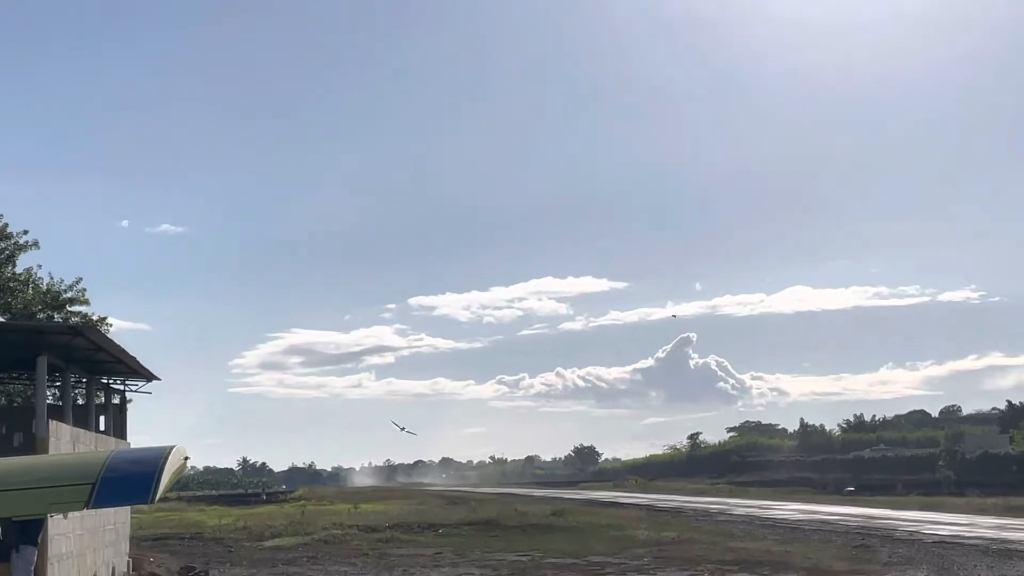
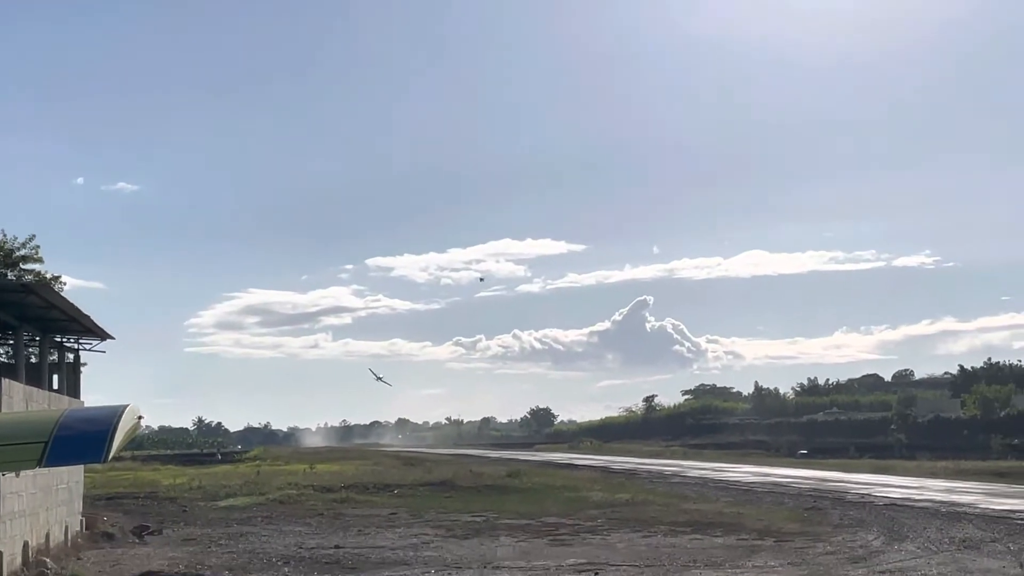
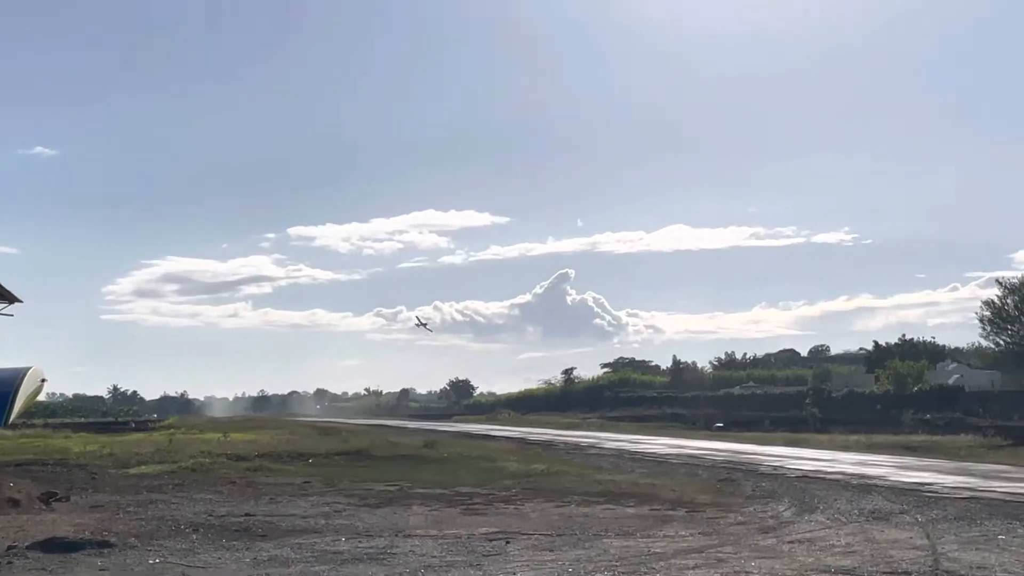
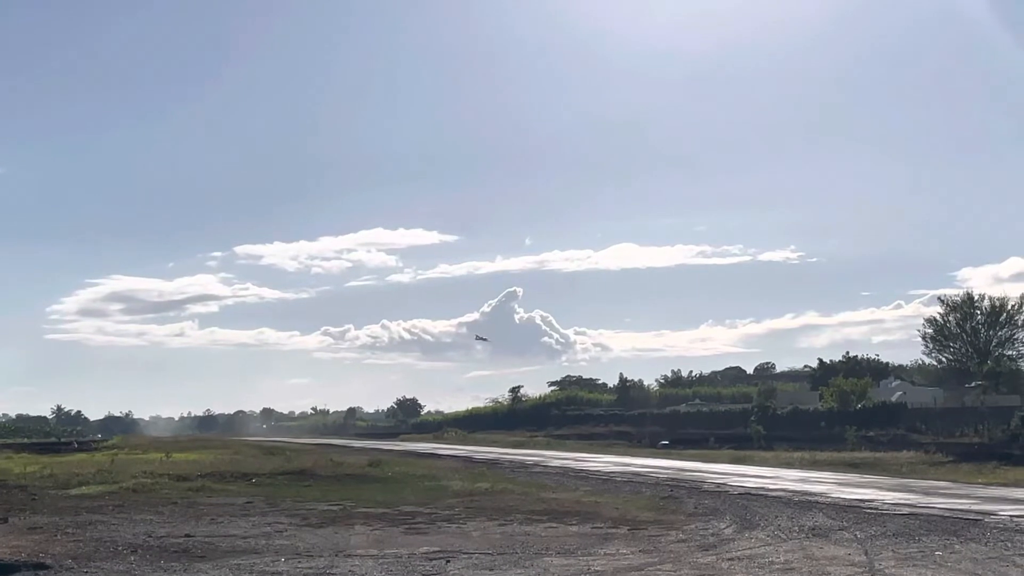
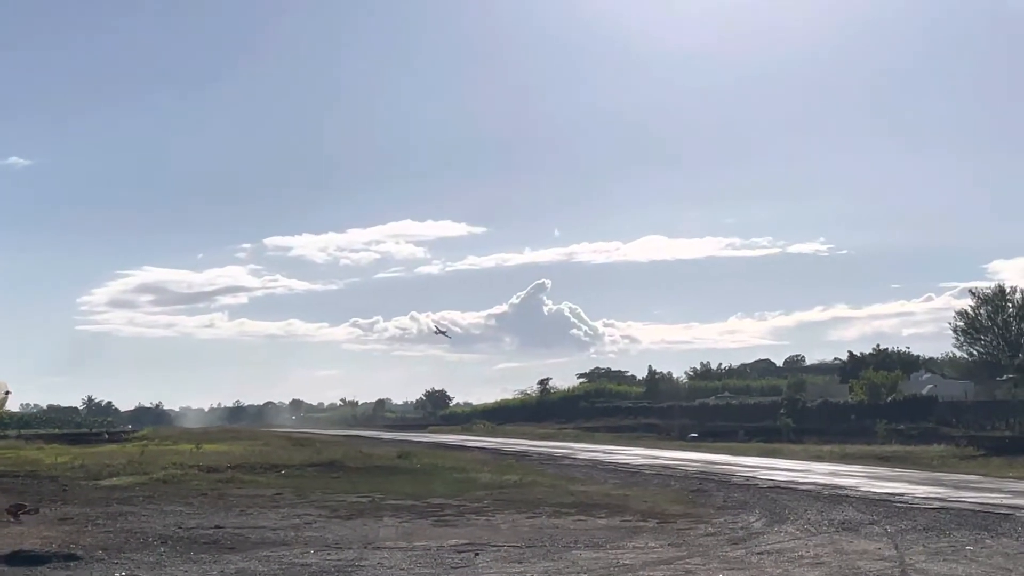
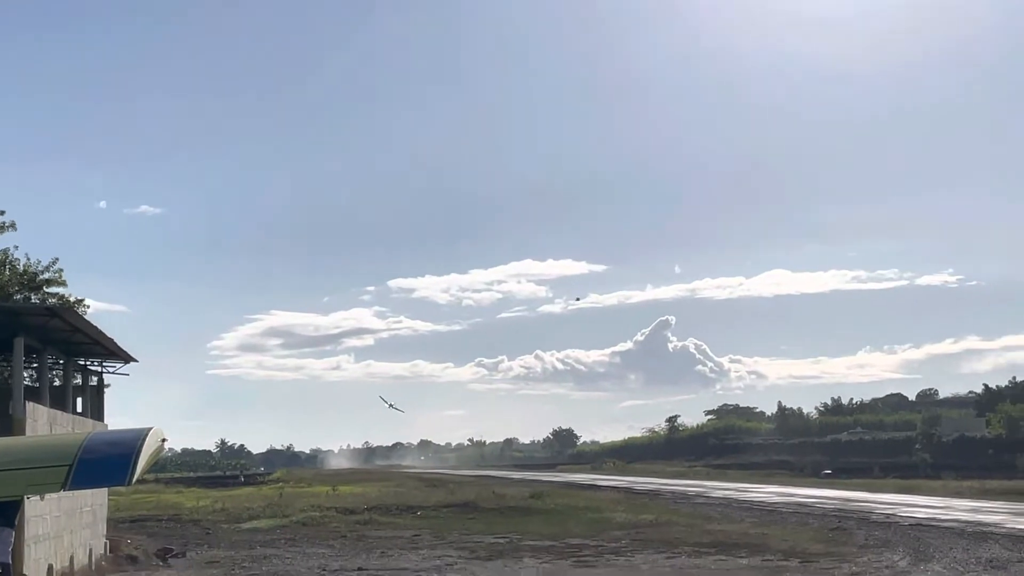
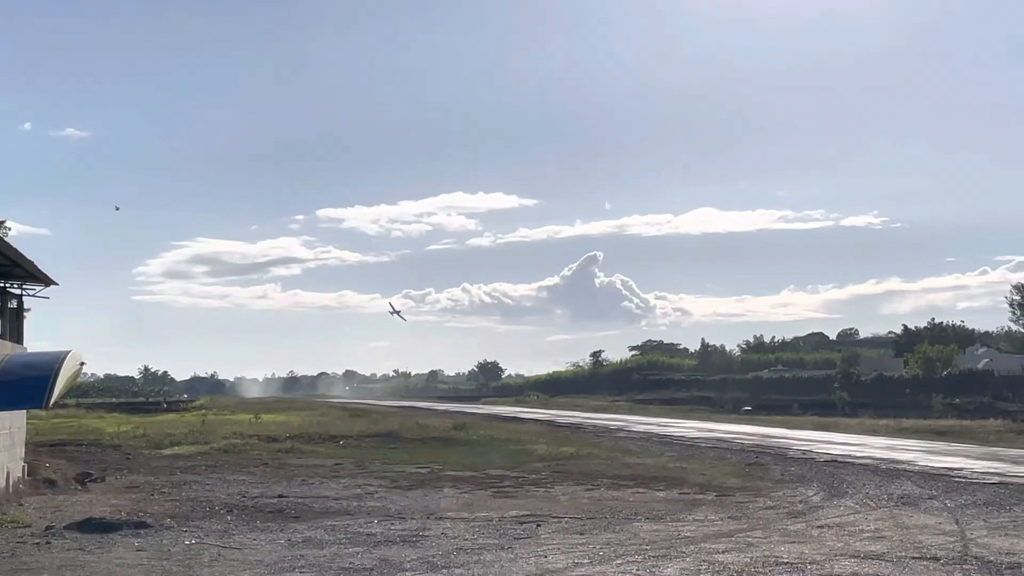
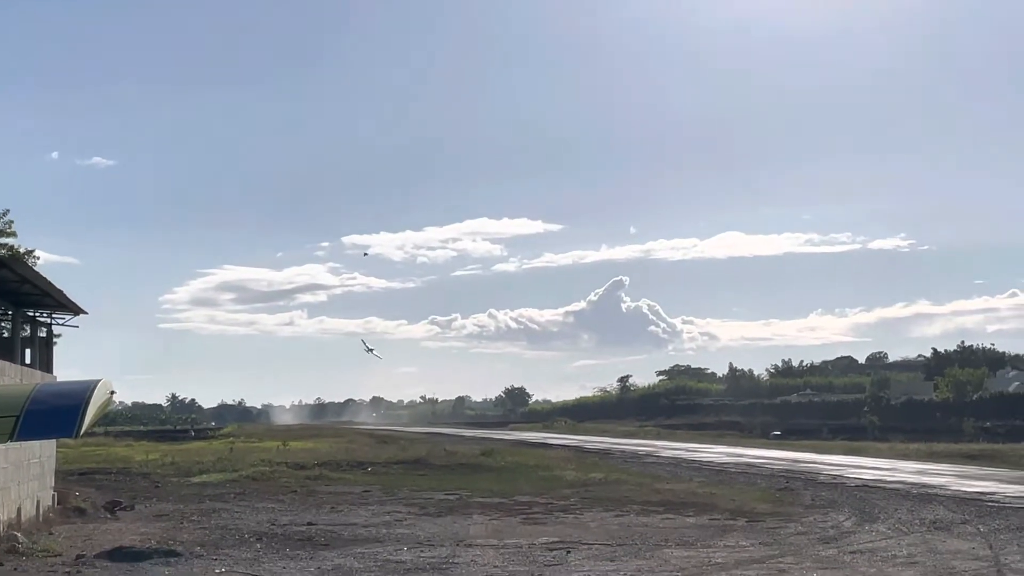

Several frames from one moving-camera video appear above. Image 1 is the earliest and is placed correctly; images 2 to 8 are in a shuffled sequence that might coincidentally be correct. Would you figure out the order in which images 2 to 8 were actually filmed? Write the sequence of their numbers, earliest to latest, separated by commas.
6, 2, 8, 7, 3, 5, 4
